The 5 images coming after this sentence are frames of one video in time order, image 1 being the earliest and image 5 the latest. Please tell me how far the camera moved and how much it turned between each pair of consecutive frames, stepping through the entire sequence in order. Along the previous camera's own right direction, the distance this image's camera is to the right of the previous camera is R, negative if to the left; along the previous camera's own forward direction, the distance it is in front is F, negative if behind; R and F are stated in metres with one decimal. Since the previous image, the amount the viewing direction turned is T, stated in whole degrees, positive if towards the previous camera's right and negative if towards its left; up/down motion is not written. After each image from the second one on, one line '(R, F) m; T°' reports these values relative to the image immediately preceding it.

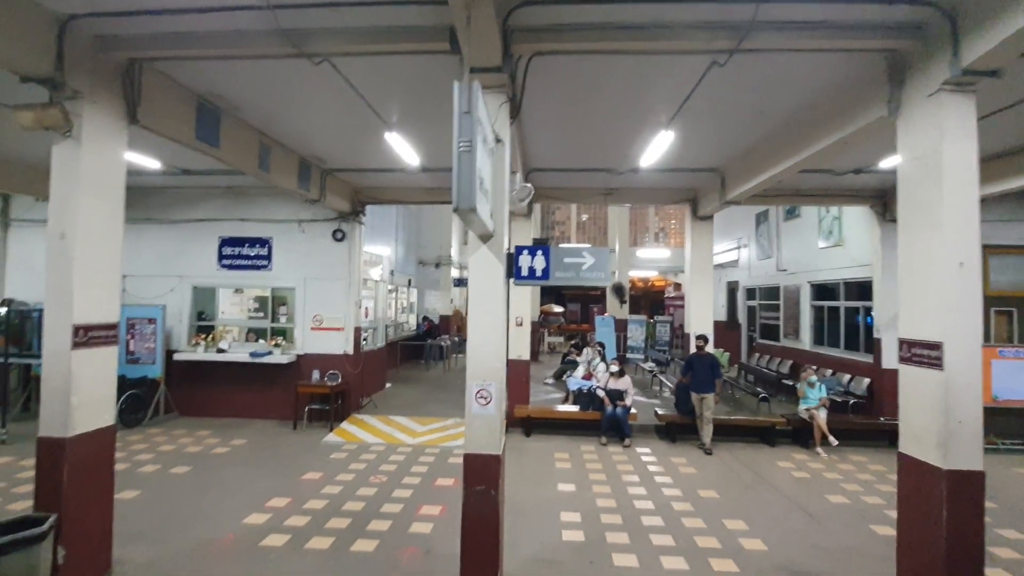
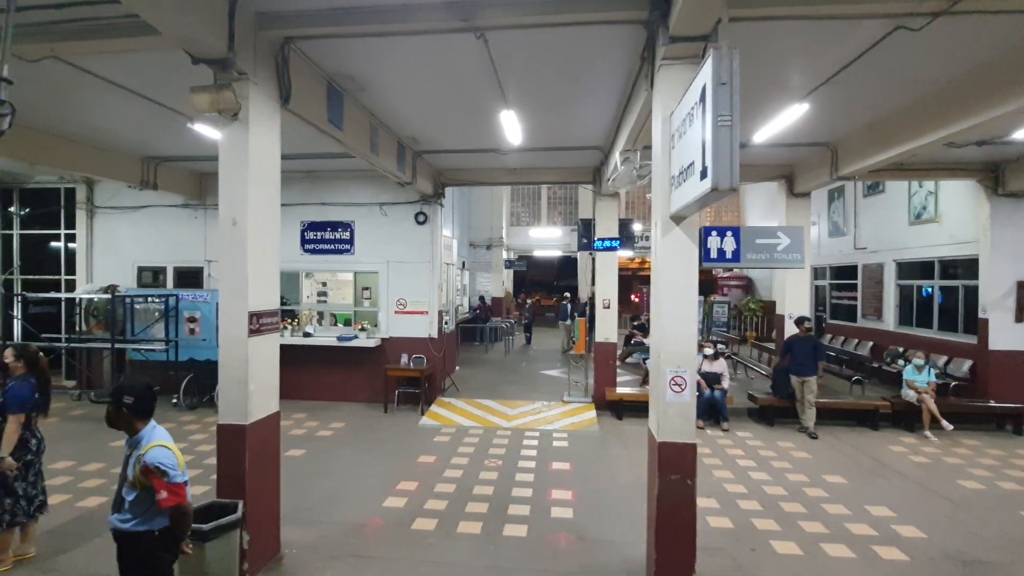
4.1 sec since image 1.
(-1.2, +0.1) m; -2°
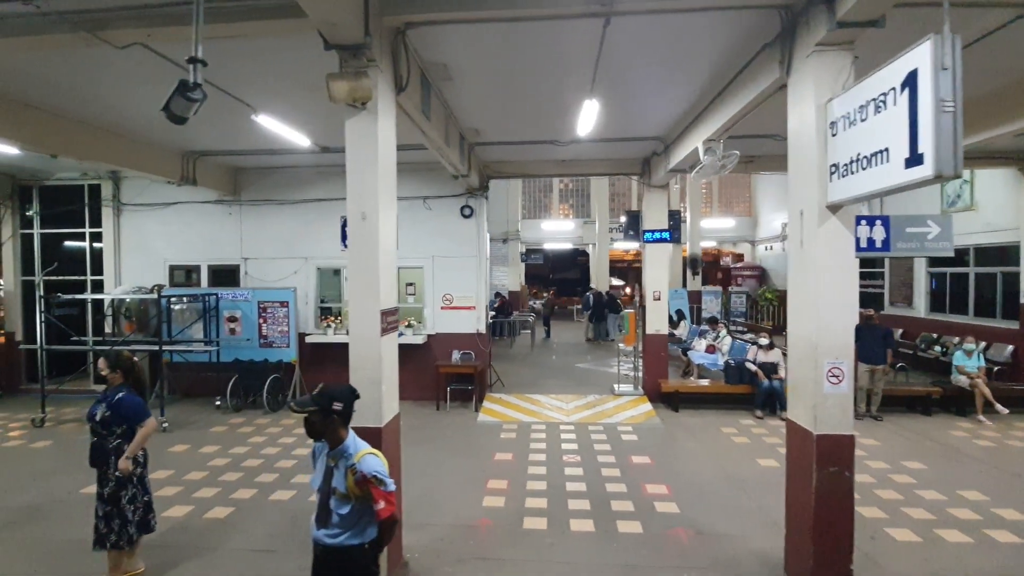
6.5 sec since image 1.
(-1.1, +0.1) m; +2°
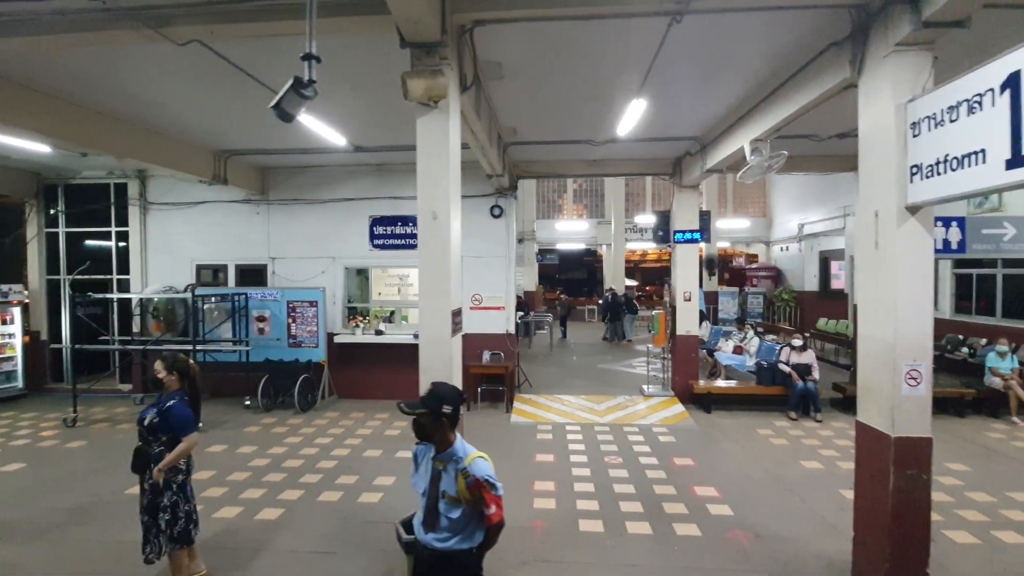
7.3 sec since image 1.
(-0.5, 0.0) m; 0°
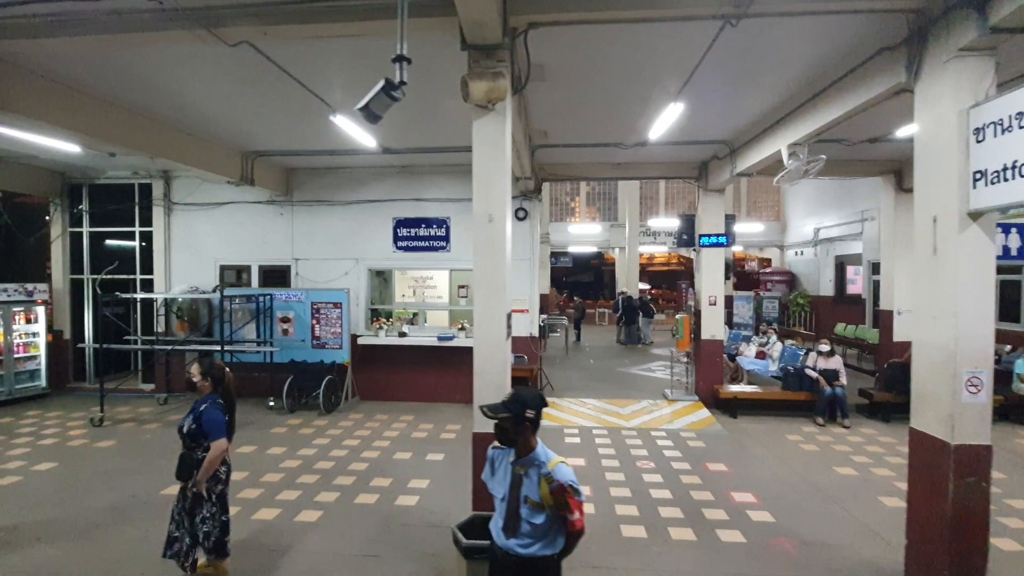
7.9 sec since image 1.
(-0.4, 0.0) m; 0°
